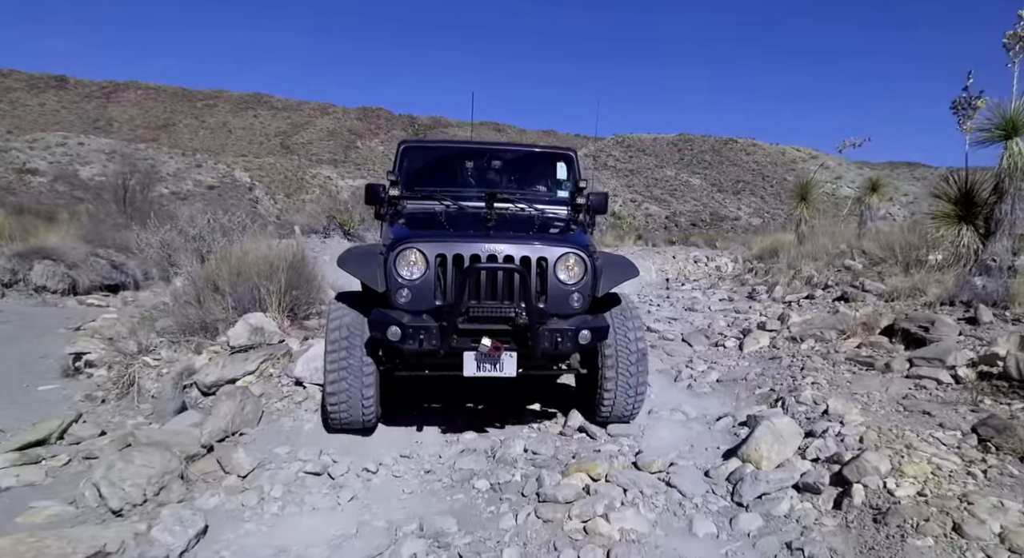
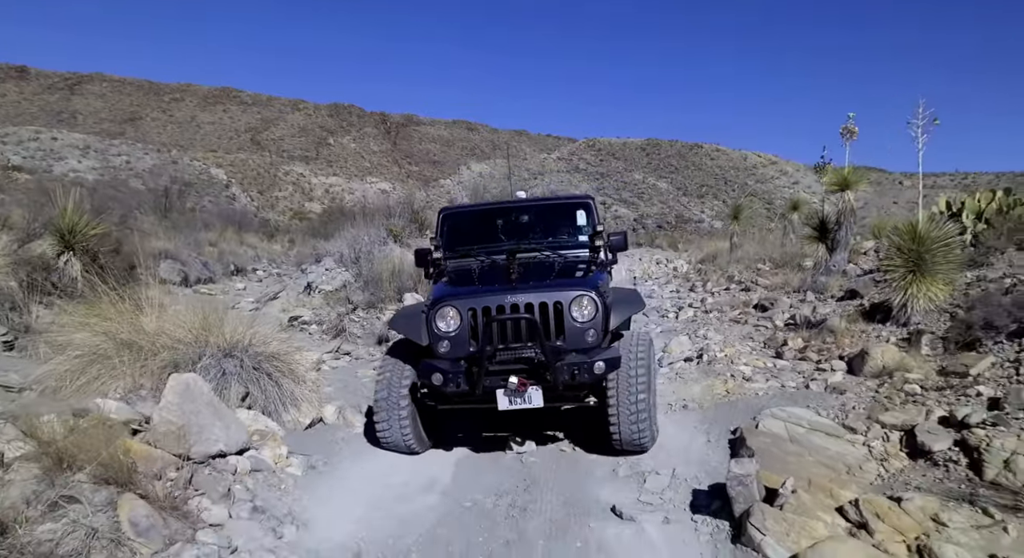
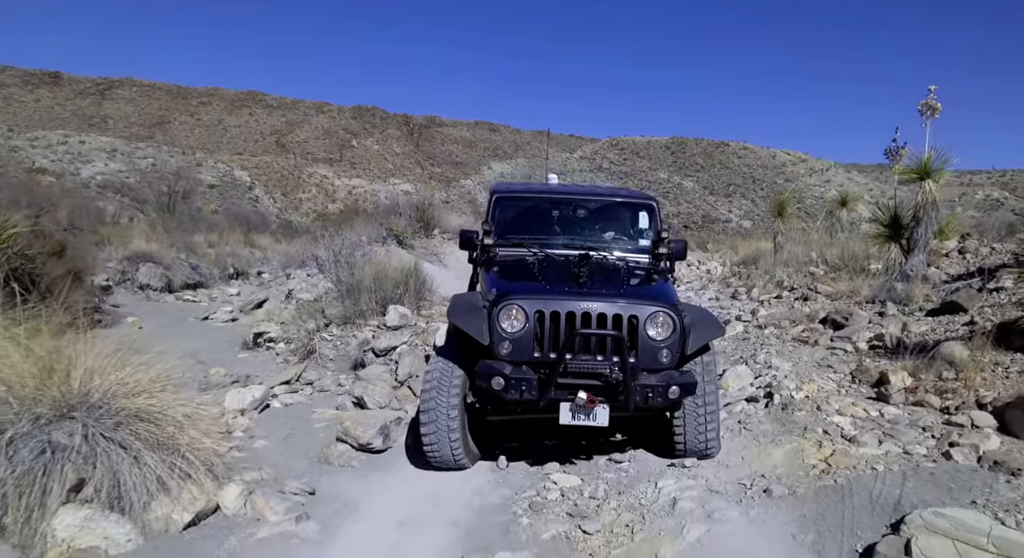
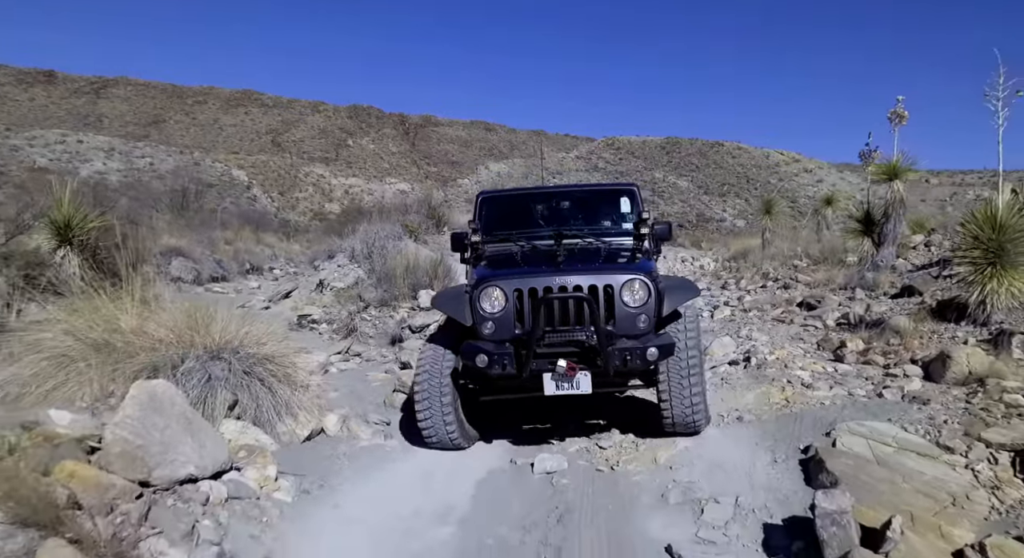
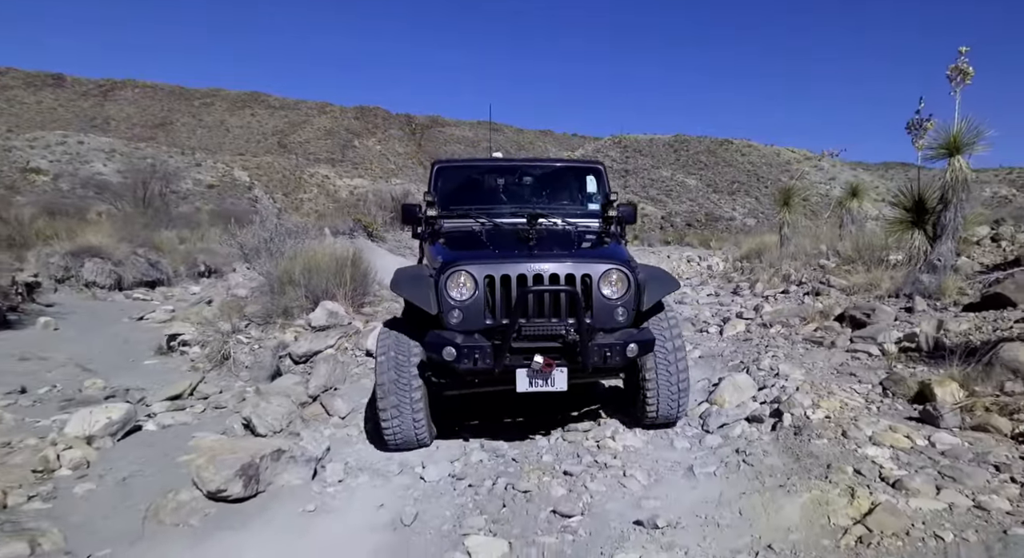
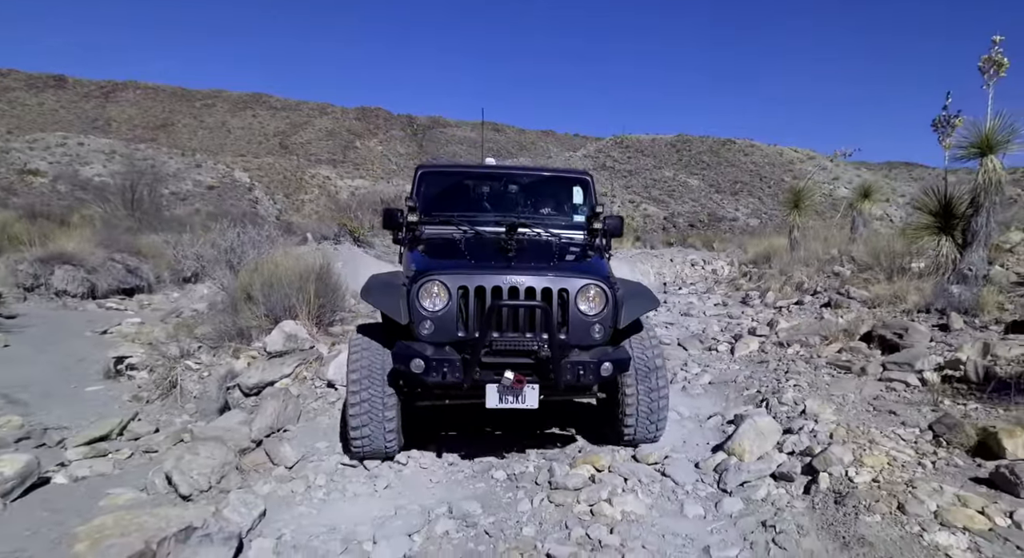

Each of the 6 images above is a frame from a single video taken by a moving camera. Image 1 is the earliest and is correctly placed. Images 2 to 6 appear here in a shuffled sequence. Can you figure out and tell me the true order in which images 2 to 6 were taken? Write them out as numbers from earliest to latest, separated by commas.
6, 5, 3, 4, 2
